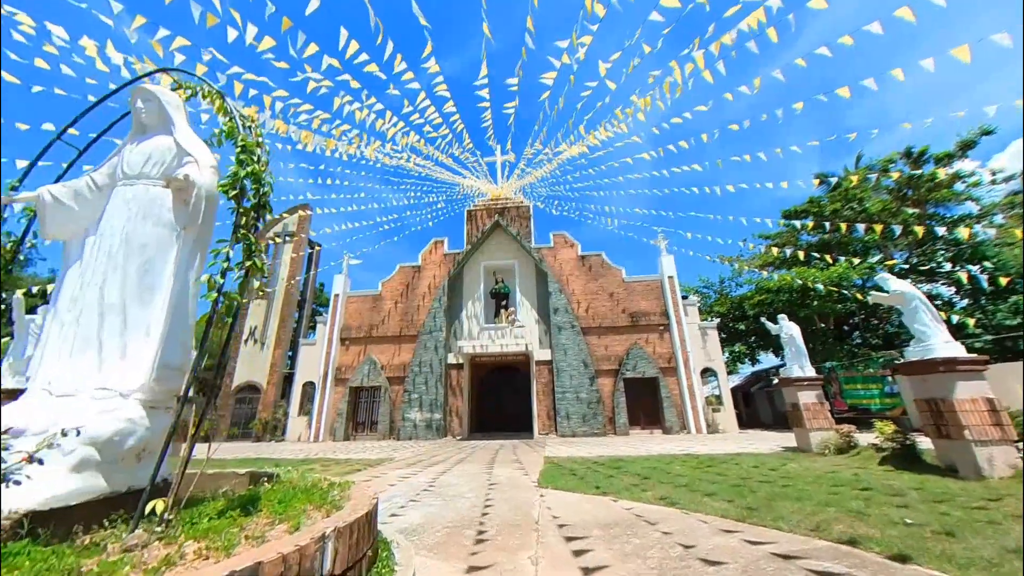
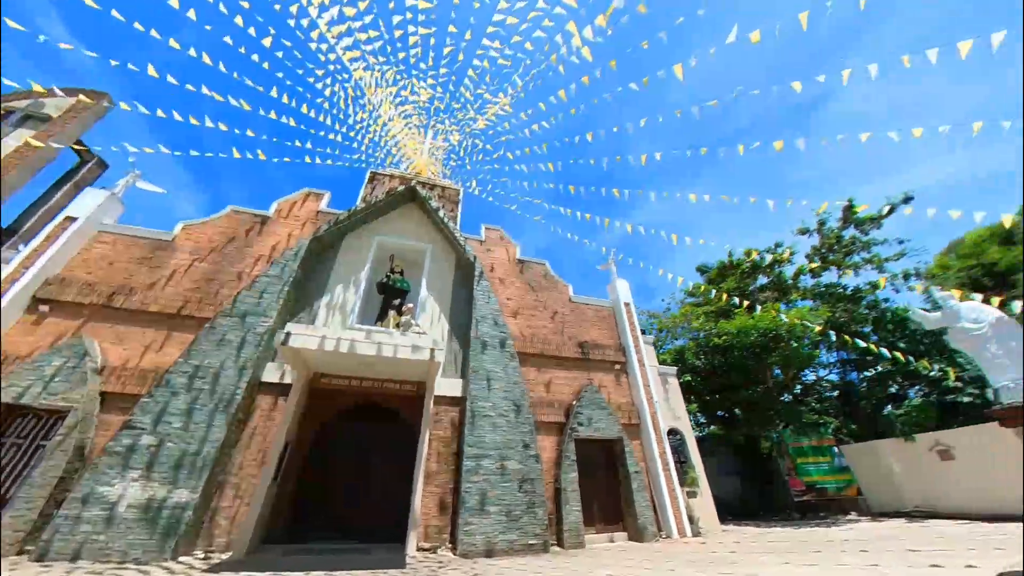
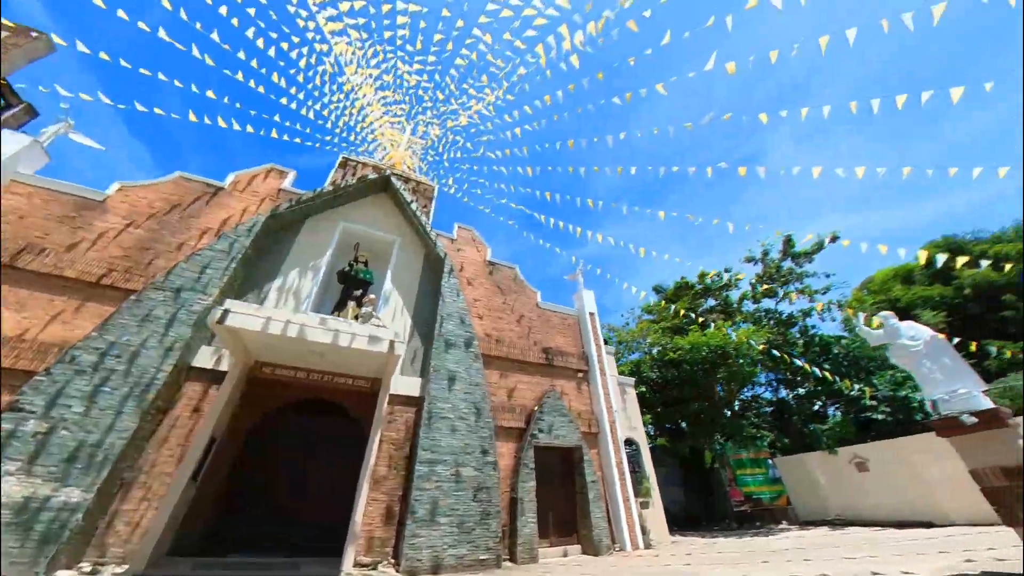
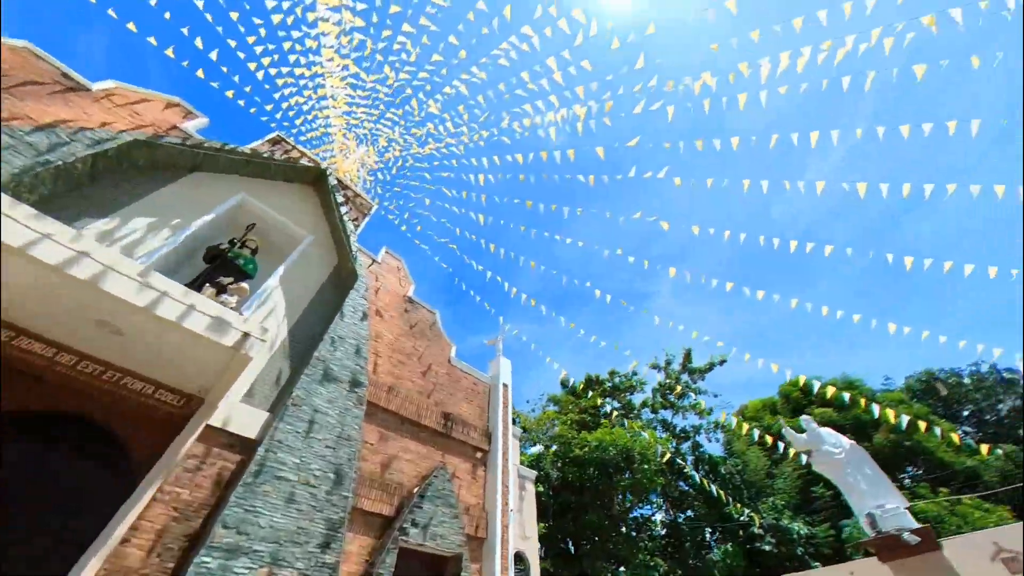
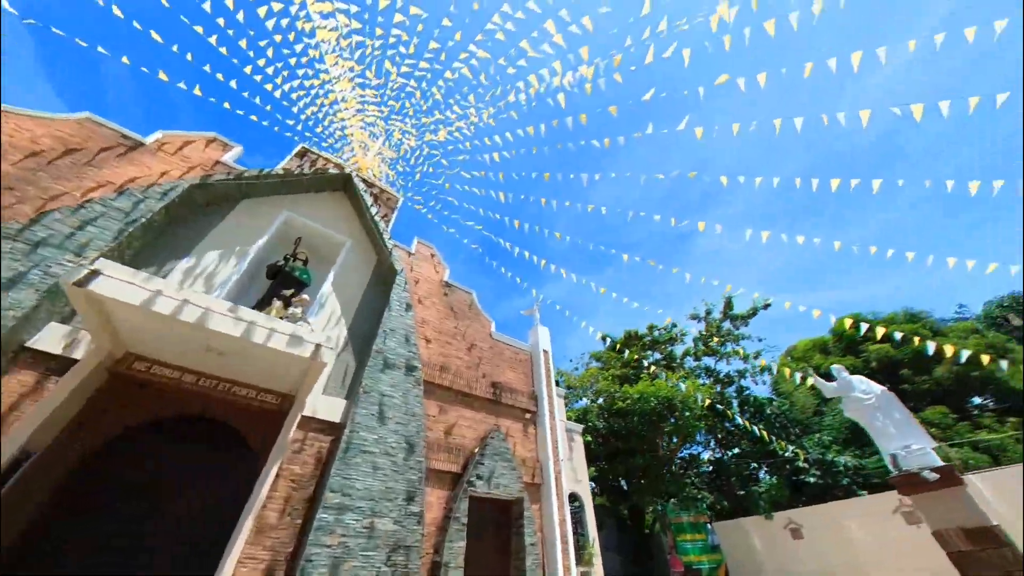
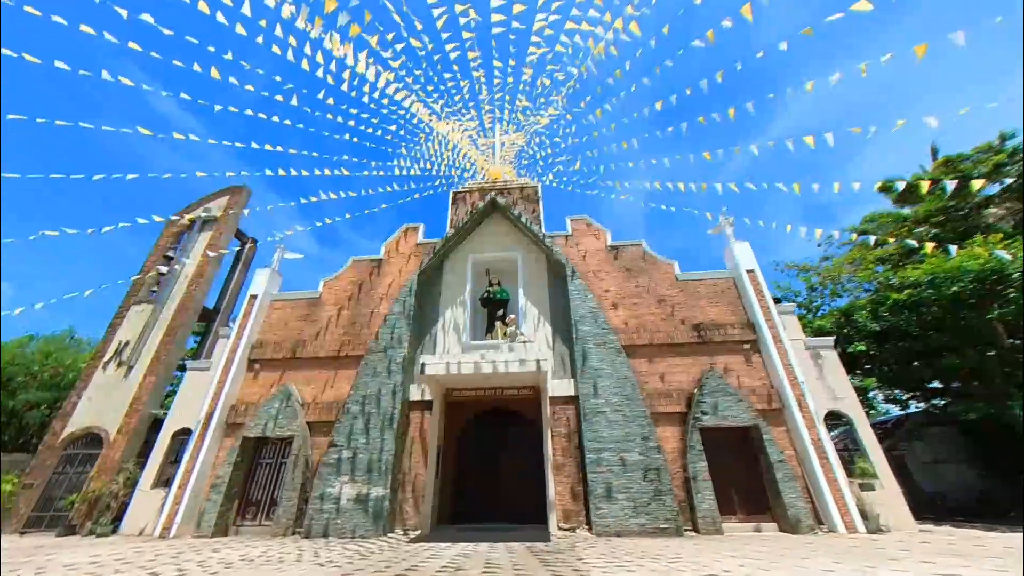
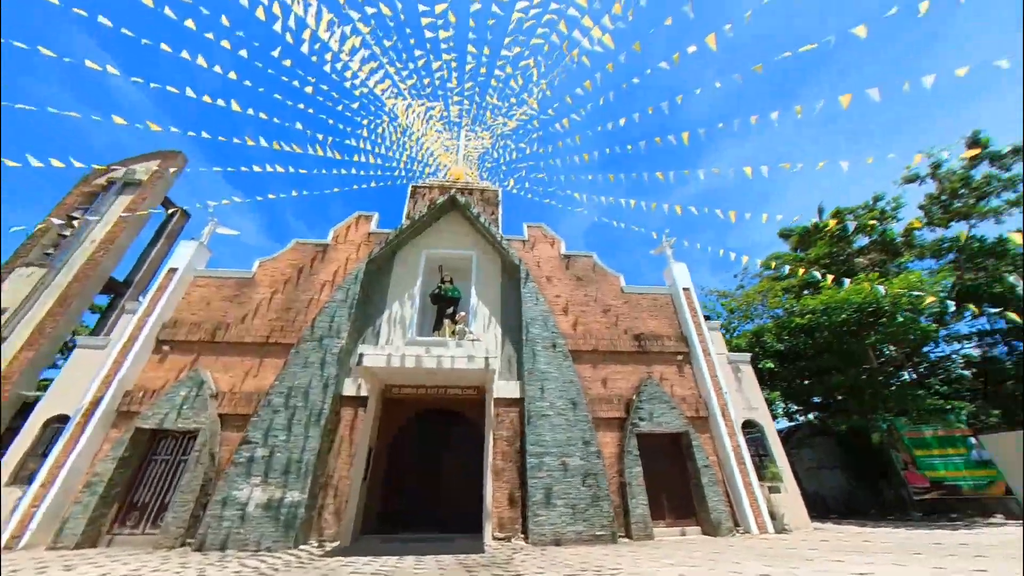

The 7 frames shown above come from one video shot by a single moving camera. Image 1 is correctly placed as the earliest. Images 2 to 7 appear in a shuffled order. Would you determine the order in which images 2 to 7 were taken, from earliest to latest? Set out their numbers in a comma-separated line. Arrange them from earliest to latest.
6, 7, 2, 3, 5, 4
